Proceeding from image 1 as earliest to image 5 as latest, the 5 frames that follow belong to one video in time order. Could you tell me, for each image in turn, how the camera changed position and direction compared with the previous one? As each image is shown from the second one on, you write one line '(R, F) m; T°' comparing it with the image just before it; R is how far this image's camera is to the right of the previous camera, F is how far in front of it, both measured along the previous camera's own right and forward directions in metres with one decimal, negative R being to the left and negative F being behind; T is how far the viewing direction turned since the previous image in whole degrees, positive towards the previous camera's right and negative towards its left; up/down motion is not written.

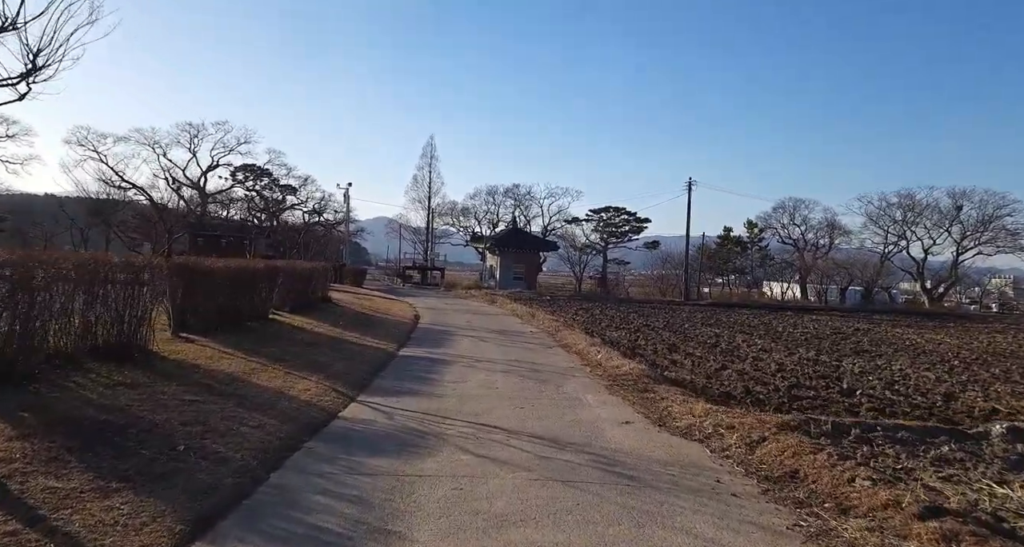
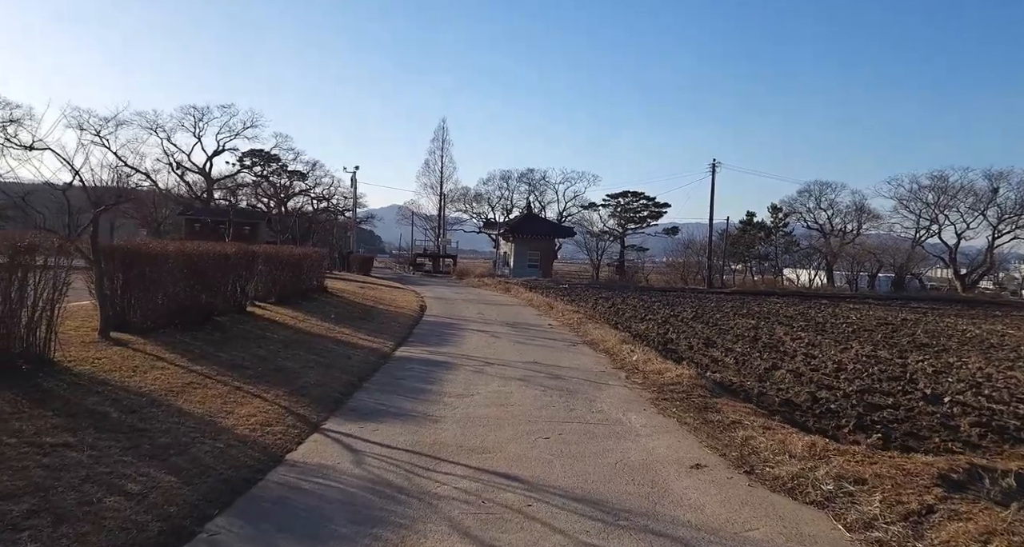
(-0.1, +2.2) m; -1°
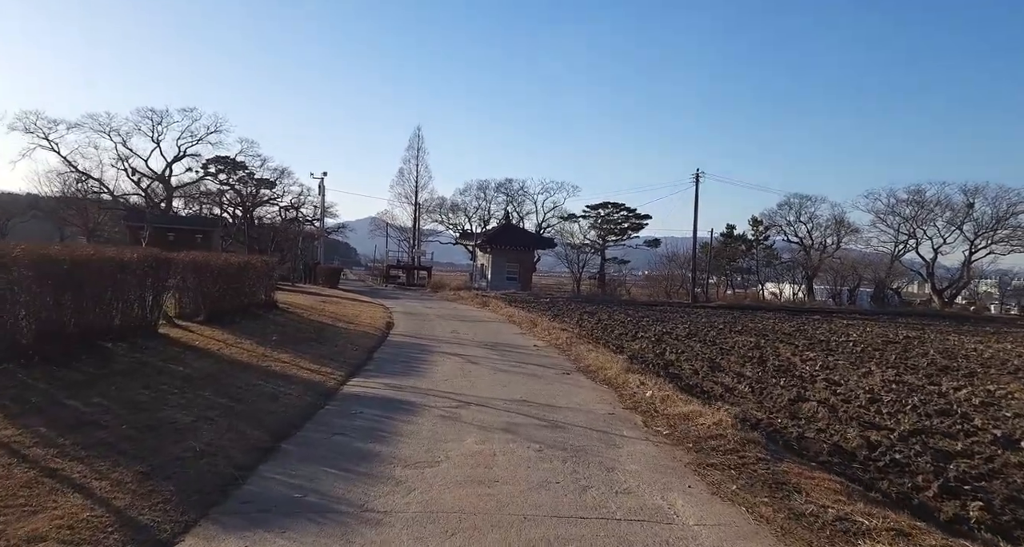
(-0.1, +2.4) m; +2°
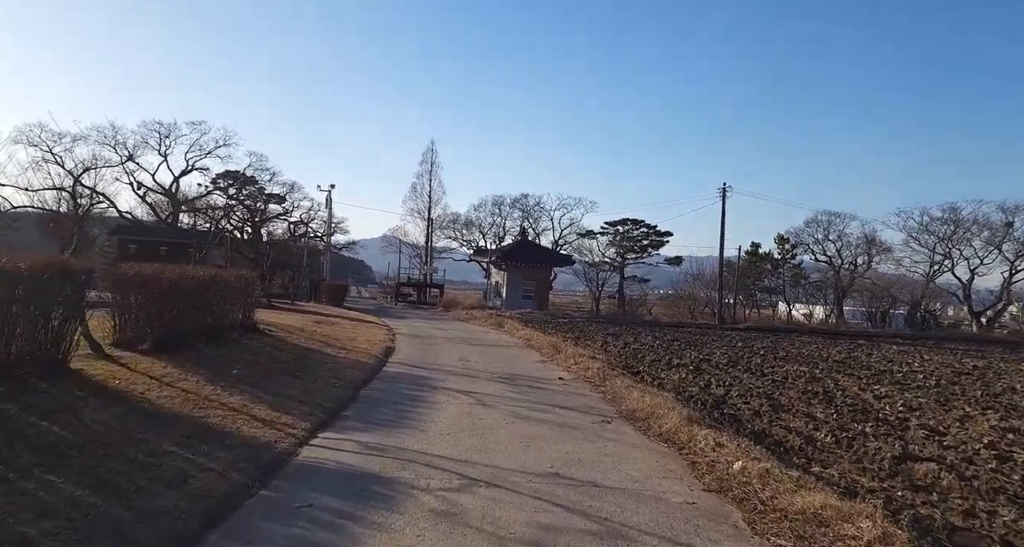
(-0.1, +2.6) m; -1°
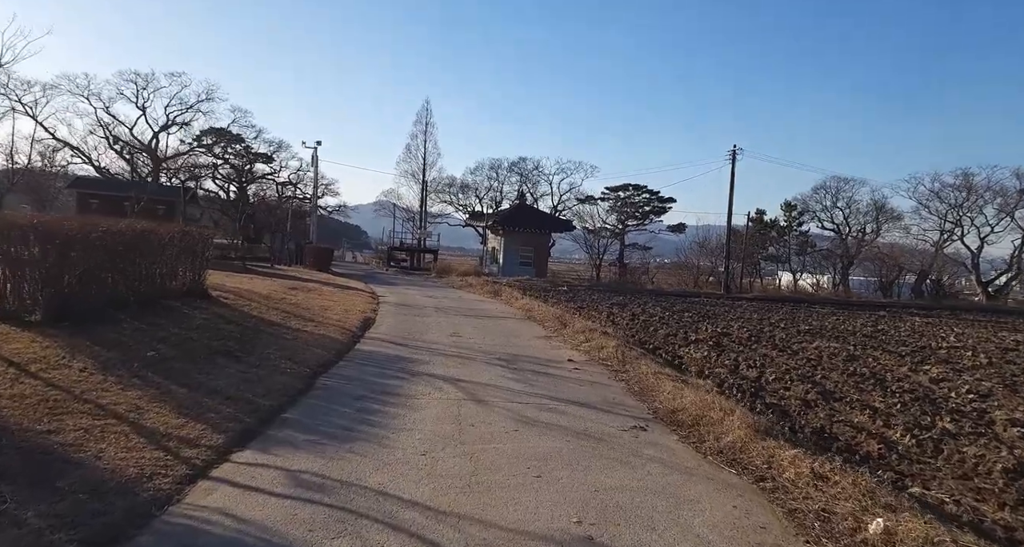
(-0.1, +2.3) m; 0°
